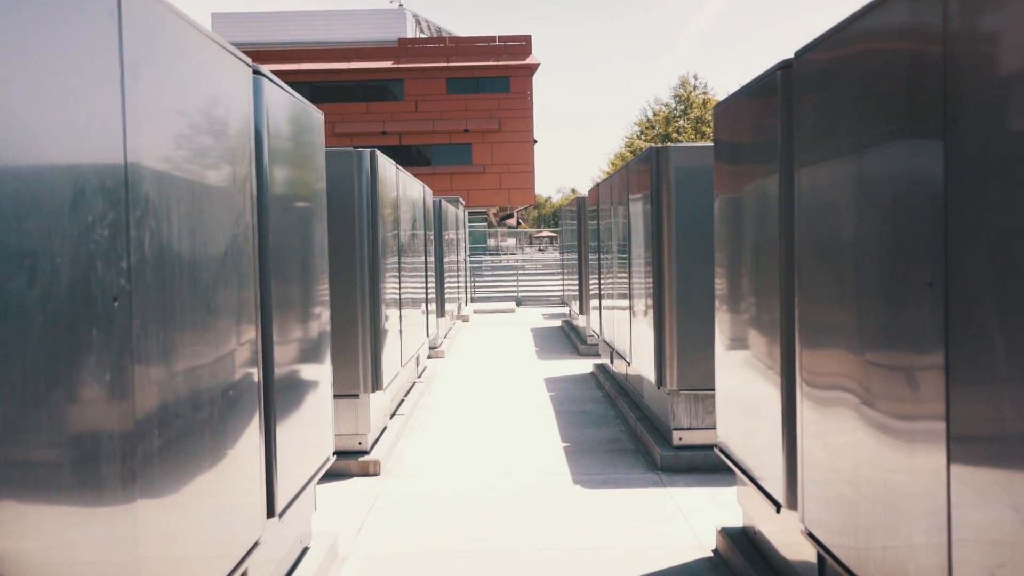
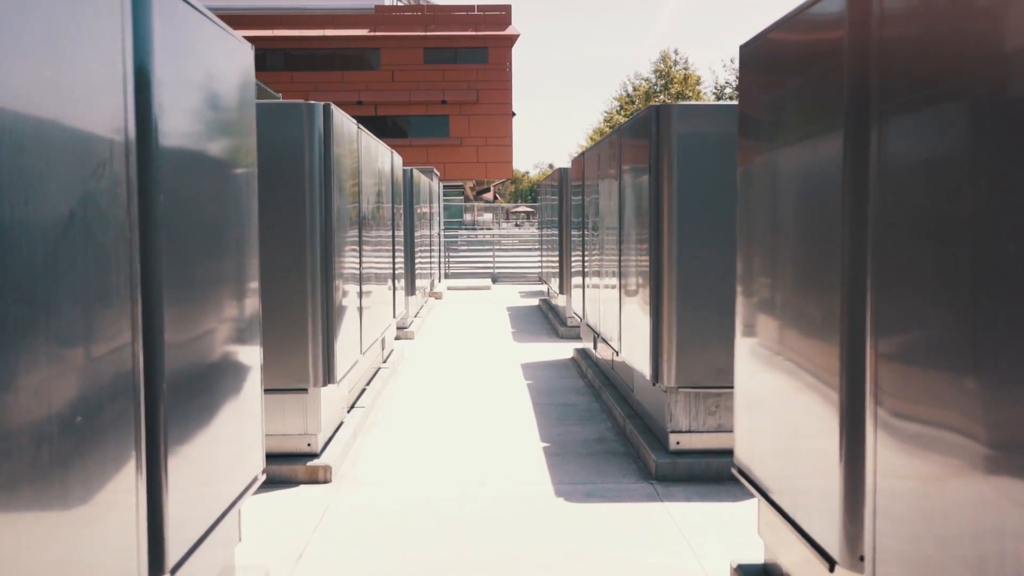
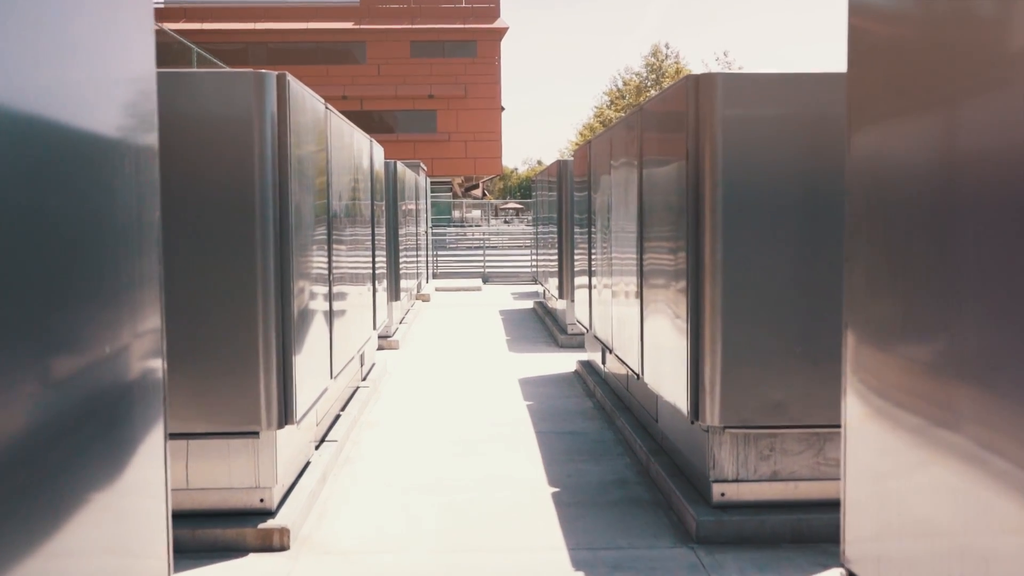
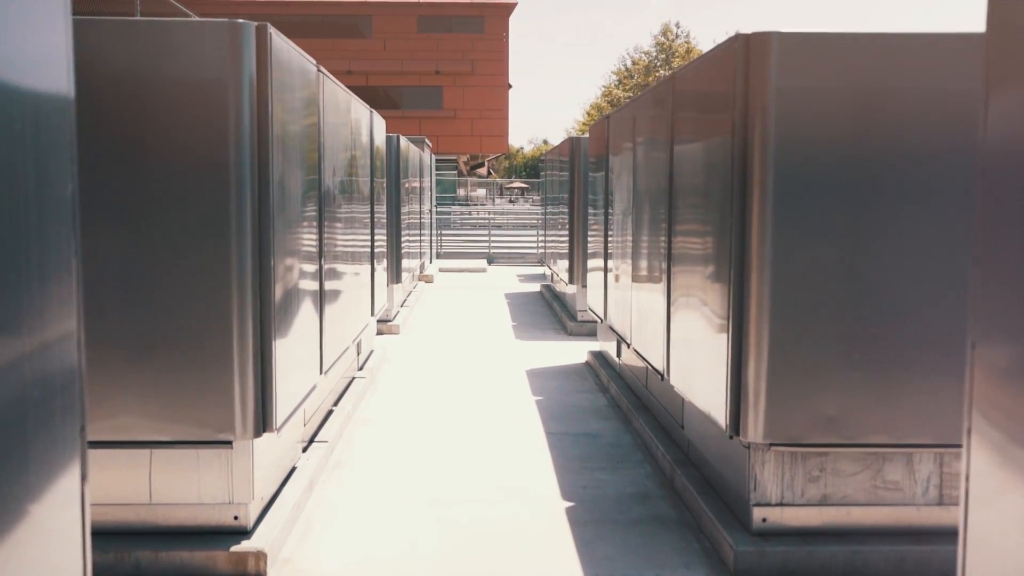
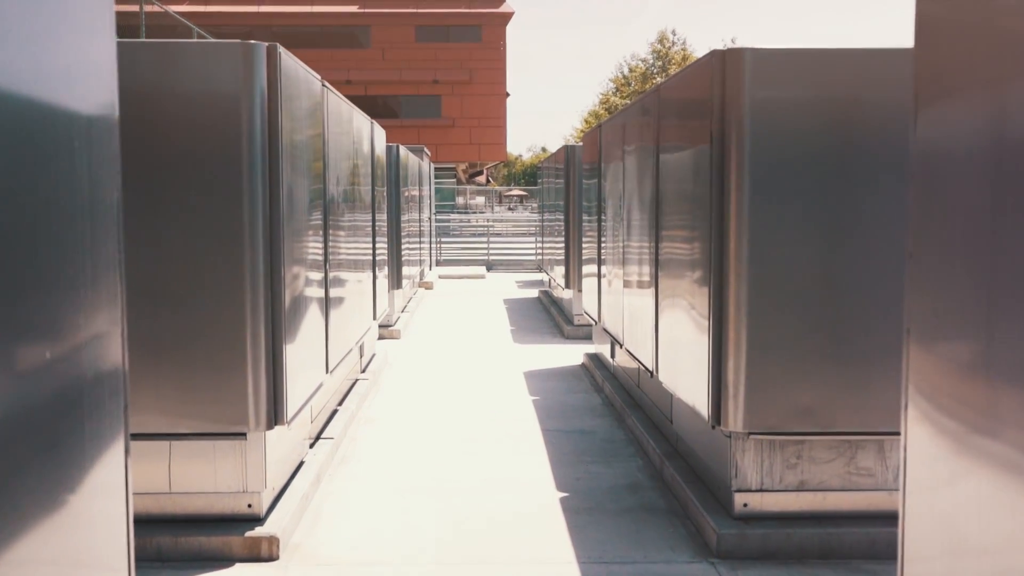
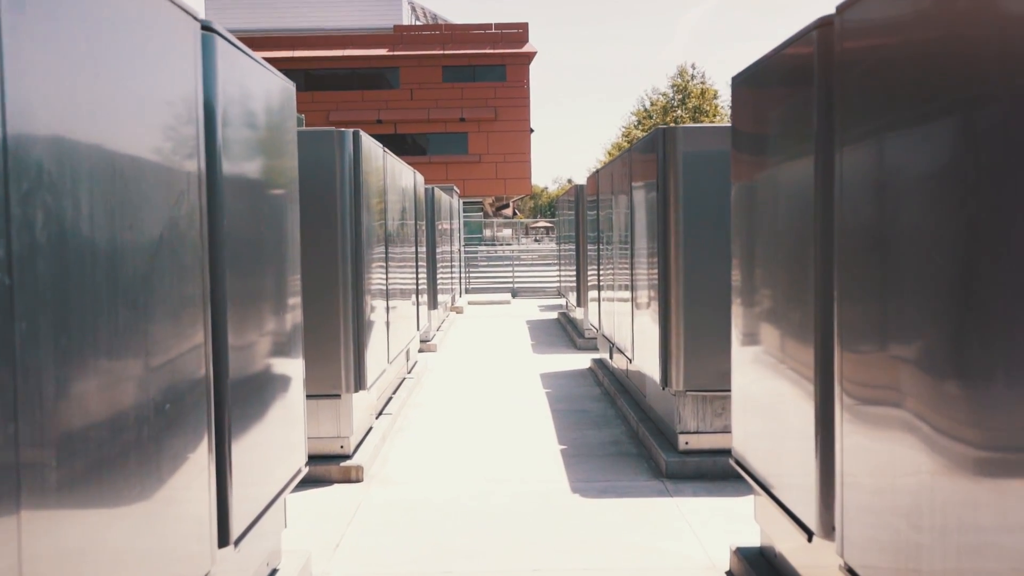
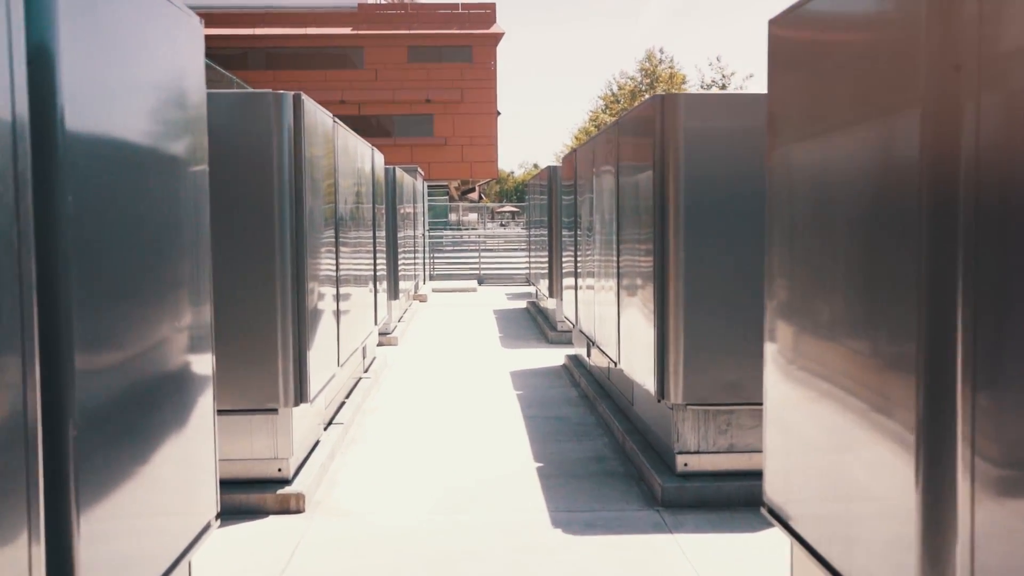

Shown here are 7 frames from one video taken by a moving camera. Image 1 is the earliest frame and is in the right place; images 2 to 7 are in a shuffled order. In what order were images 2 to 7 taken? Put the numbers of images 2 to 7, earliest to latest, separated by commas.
6, 2, 7, 3, 5, 4
